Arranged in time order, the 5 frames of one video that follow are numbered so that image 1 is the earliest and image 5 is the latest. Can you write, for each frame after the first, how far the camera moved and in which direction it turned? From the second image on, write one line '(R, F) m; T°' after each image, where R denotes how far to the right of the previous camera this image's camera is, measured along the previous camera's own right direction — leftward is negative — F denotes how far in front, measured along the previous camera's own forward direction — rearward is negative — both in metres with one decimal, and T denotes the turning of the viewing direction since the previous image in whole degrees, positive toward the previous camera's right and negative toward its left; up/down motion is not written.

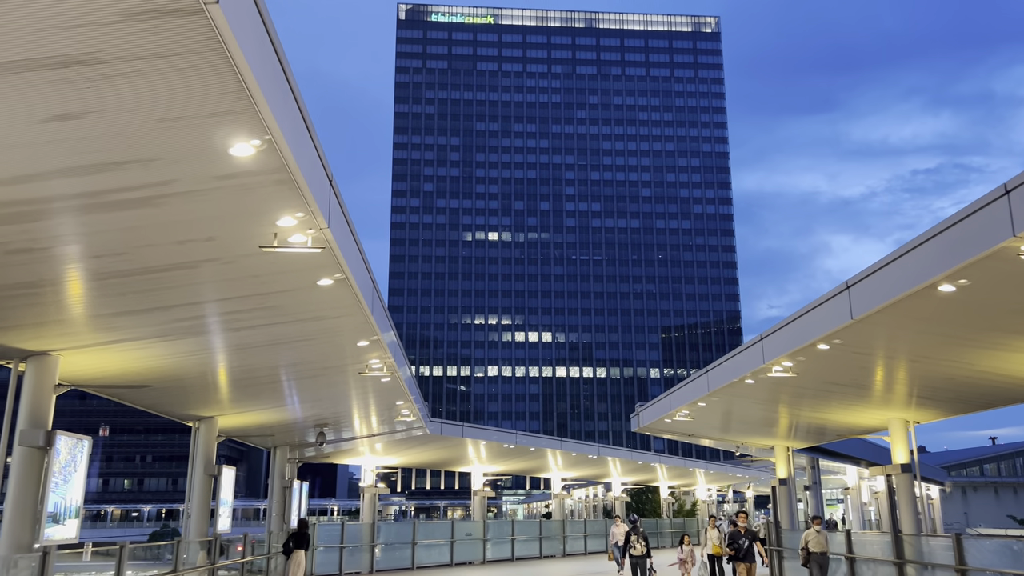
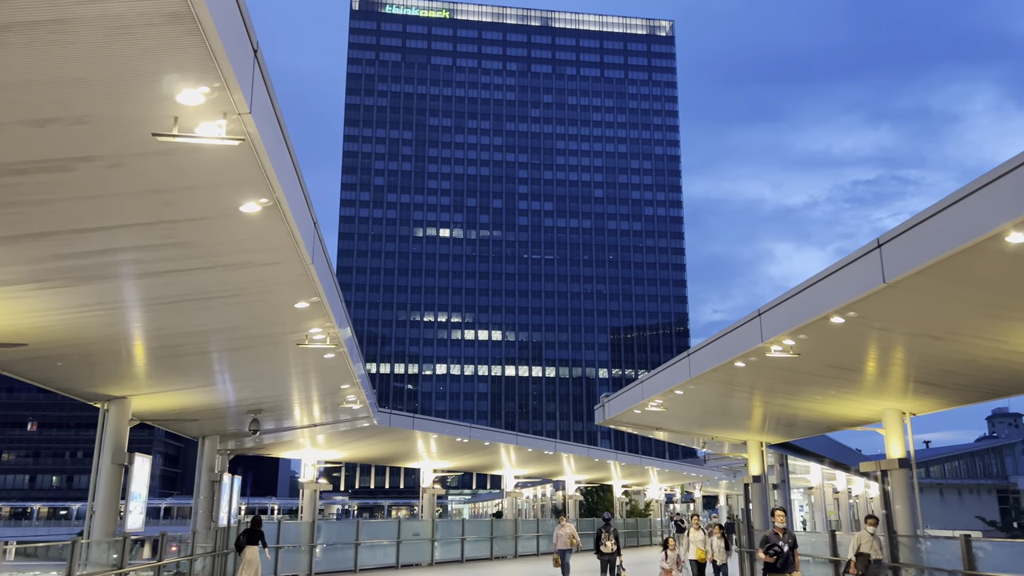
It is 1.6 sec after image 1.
(-0.2, +1.8) m; +4°
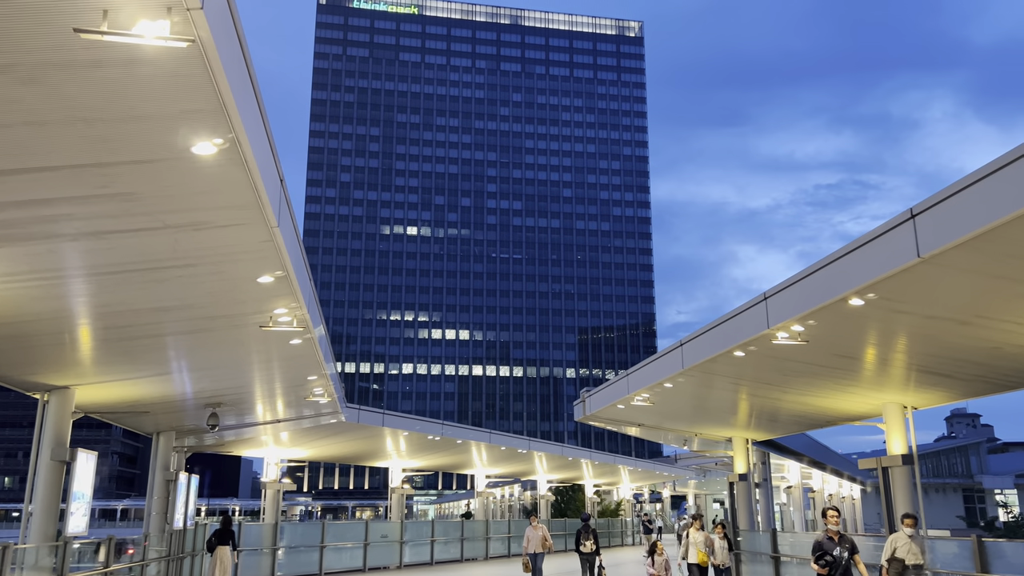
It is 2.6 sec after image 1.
(-0.3, +1.0) m; +2°
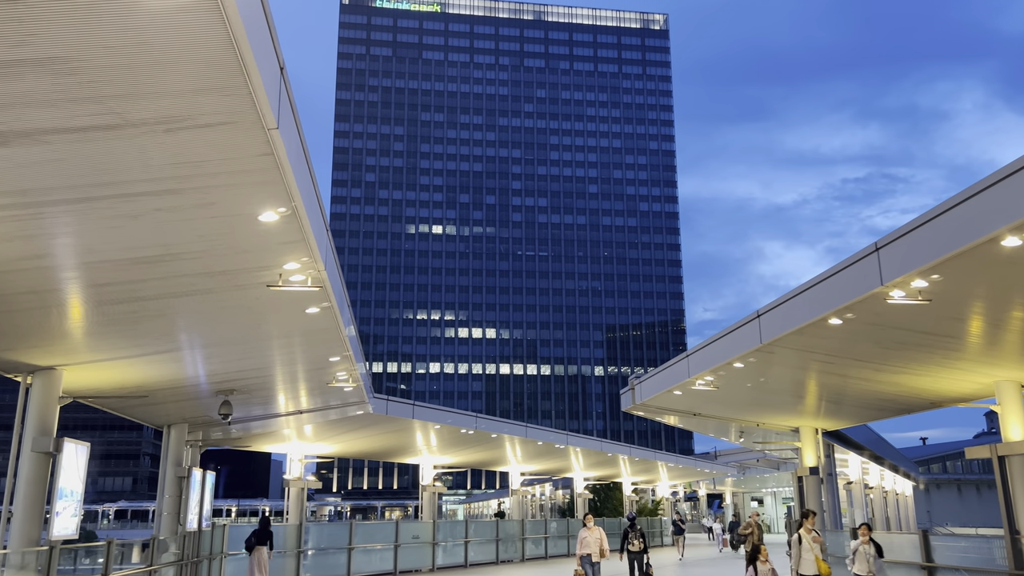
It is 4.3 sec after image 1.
(-0.4, +1.8) m; -2°
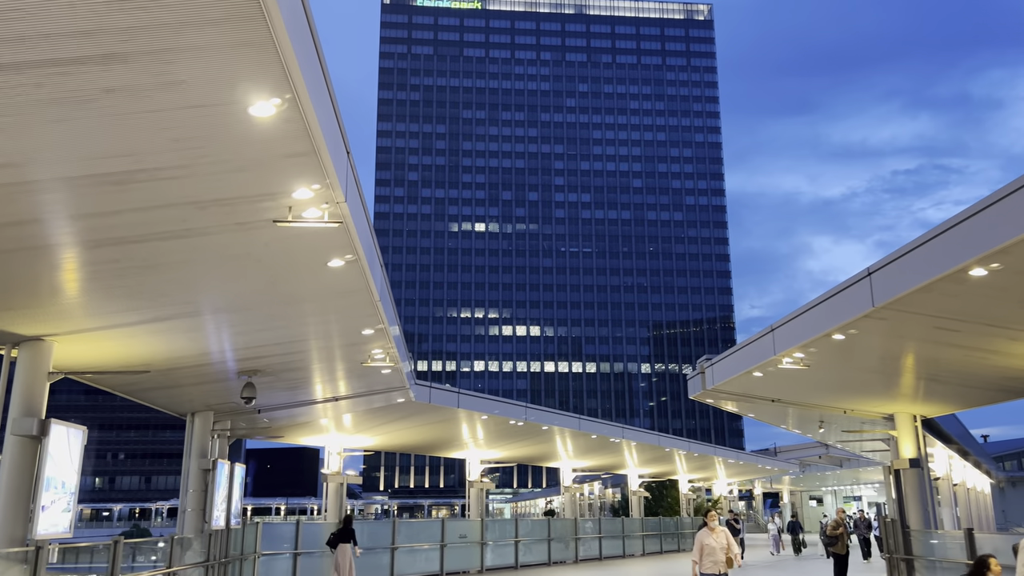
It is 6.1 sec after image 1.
(-0.2, +1.8) m; -3°
